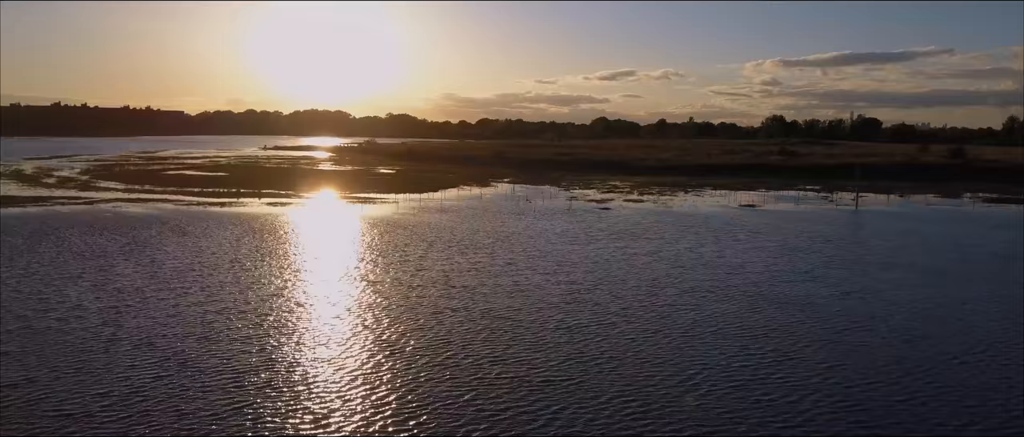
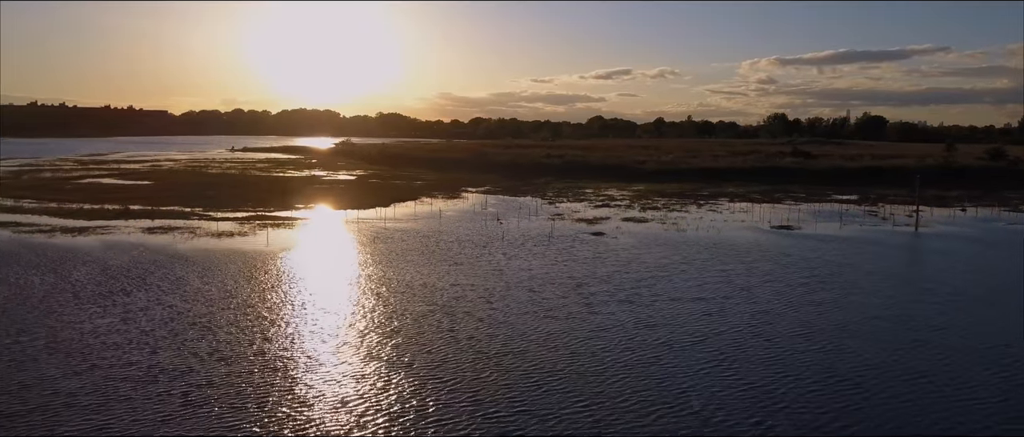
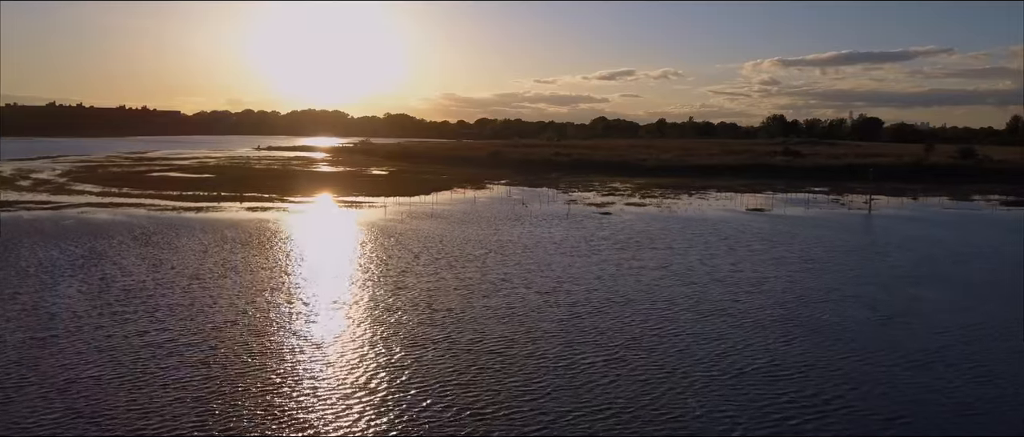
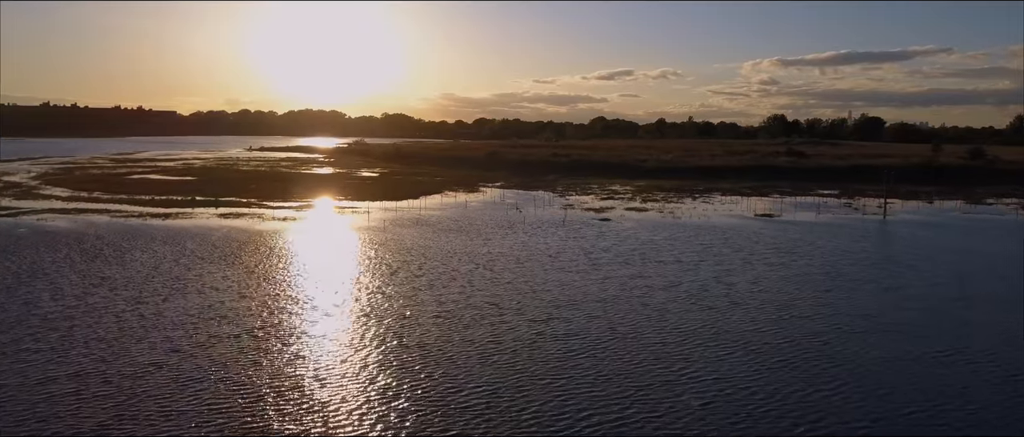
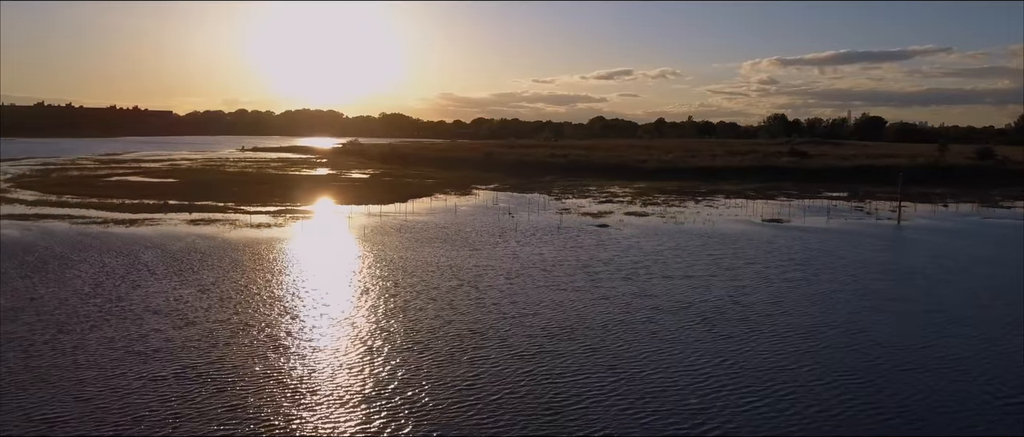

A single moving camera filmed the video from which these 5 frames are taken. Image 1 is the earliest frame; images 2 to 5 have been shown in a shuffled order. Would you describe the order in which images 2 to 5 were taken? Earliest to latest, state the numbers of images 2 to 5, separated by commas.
3, 4, 5, 2
